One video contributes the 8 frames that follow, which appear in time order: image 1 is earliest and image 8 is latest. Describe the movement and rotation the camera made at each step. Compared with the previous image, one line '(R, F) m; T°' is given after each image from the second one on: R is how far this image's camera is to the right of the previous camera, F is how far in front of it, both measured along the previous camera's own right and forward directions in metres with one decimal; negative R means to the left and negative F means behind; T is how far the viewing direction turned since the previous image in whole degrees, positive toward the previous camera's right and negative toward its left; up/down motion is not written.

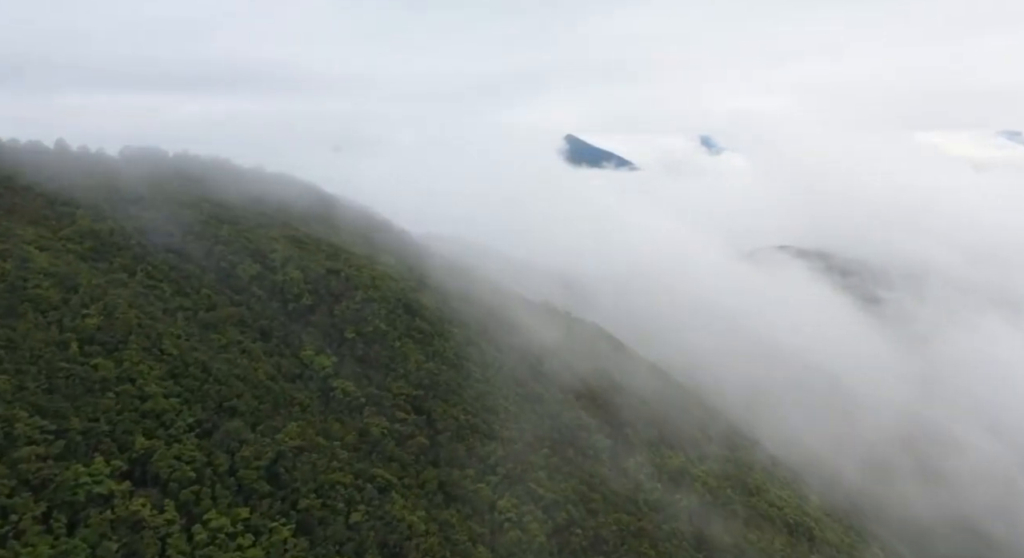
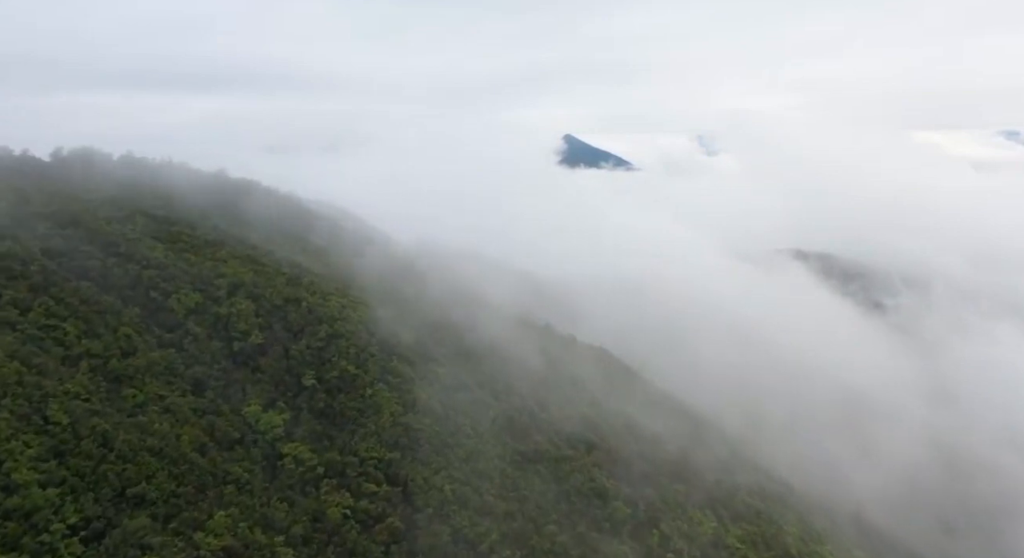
(0.0, +6.5) m; 0°
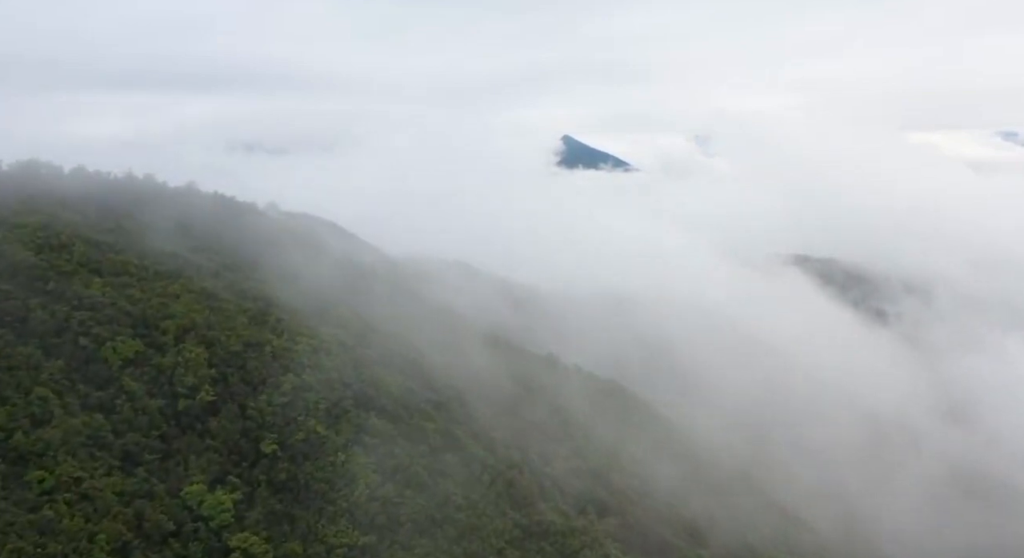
(0.0, +4.6) m; 0°
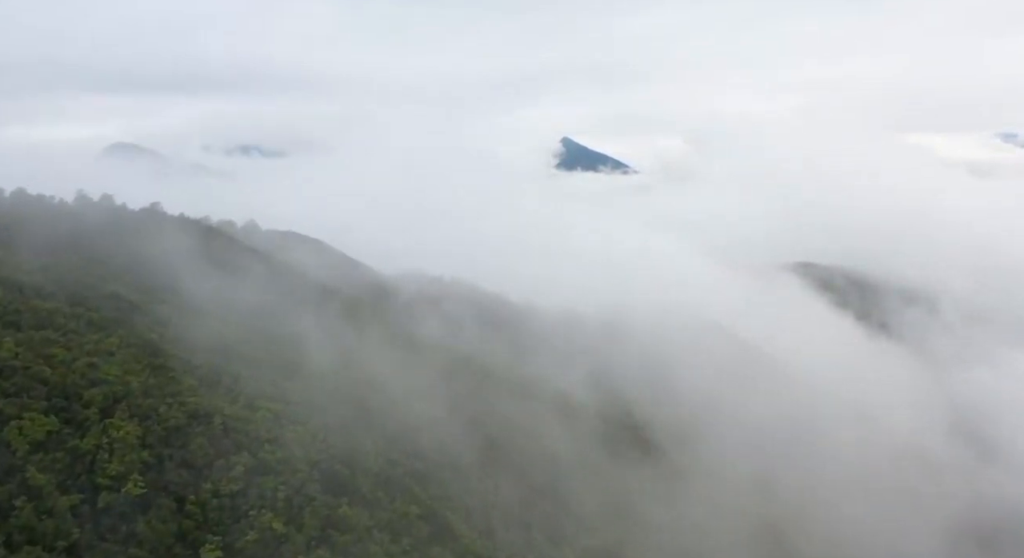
(-0.1, +4.6) m; 0°
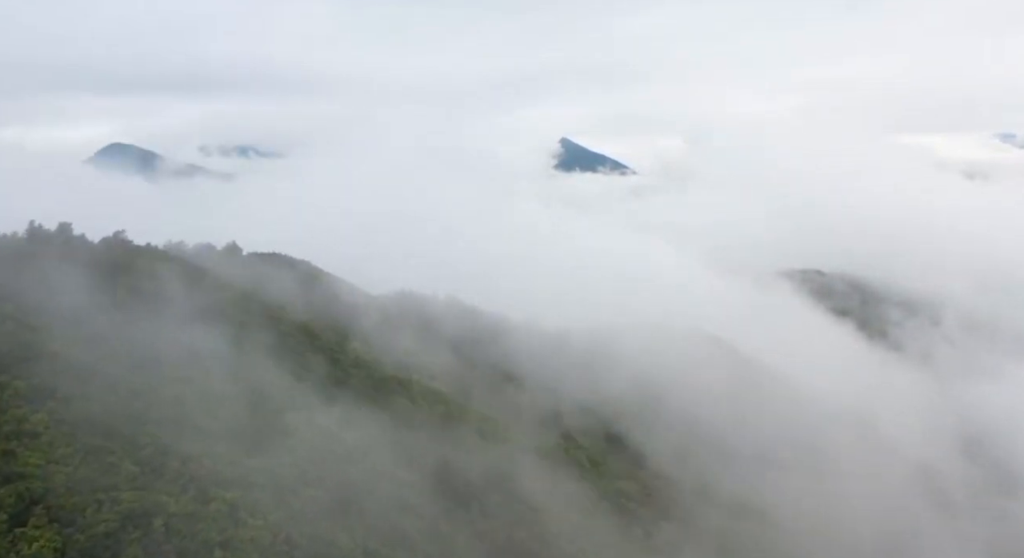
(0.0, +3.7) m; 0°
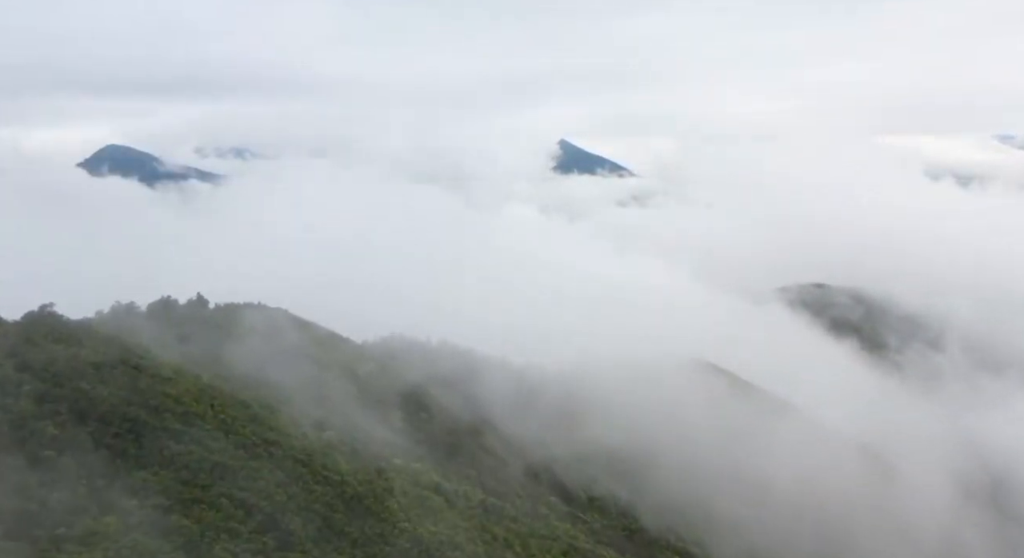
(+0.7, +6.9) m; 0°
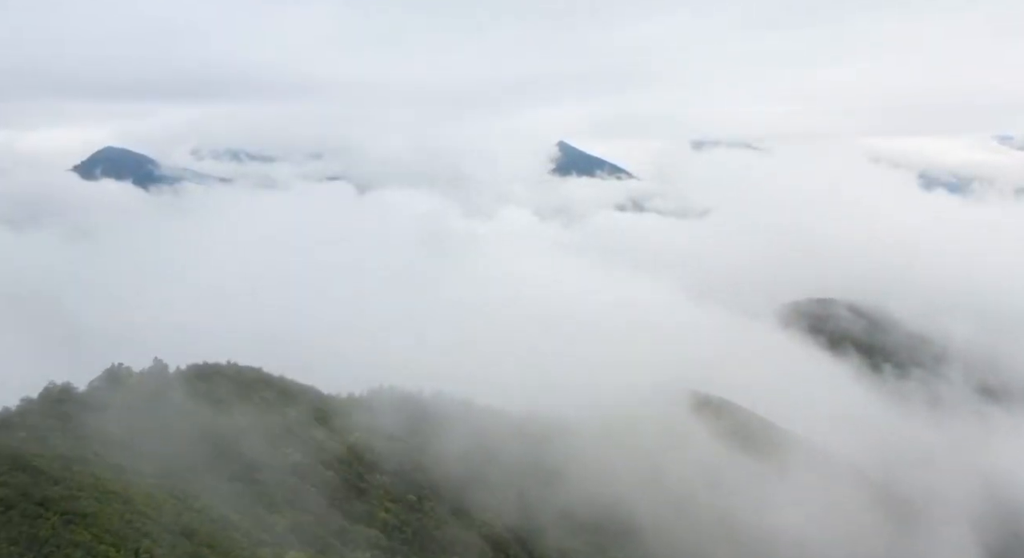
(+1.3, +5.7) m; 0°
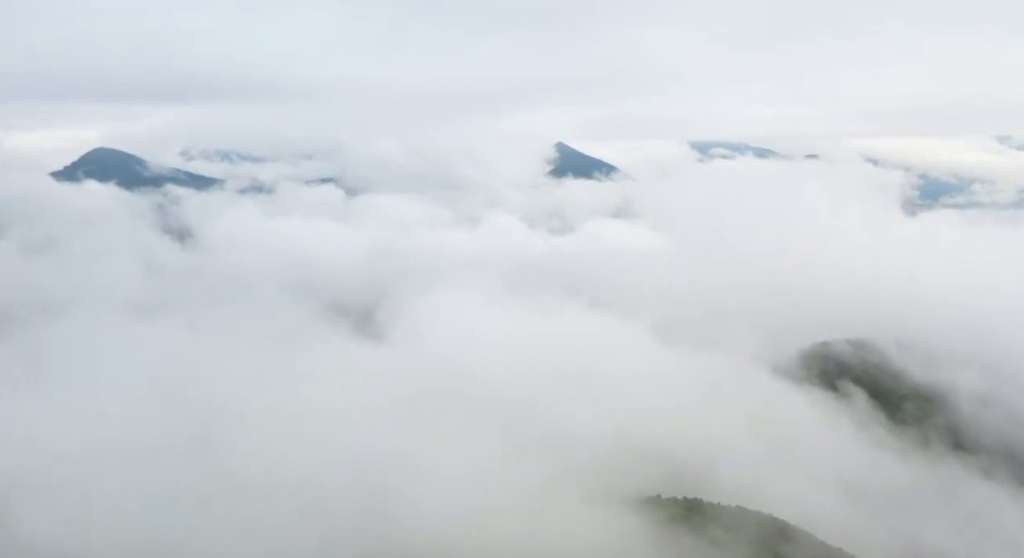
(+5.8, +17.8) m; 0°
